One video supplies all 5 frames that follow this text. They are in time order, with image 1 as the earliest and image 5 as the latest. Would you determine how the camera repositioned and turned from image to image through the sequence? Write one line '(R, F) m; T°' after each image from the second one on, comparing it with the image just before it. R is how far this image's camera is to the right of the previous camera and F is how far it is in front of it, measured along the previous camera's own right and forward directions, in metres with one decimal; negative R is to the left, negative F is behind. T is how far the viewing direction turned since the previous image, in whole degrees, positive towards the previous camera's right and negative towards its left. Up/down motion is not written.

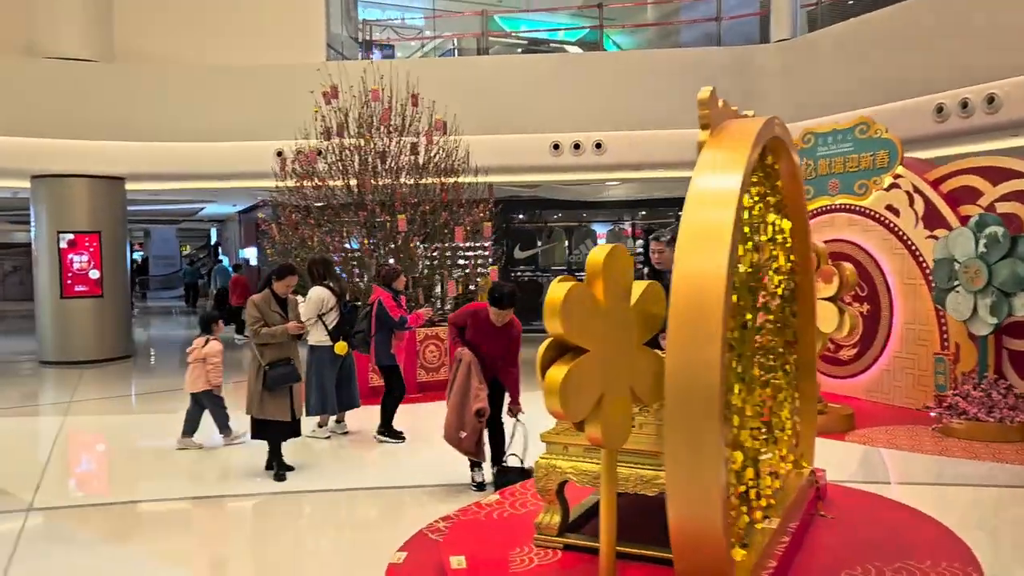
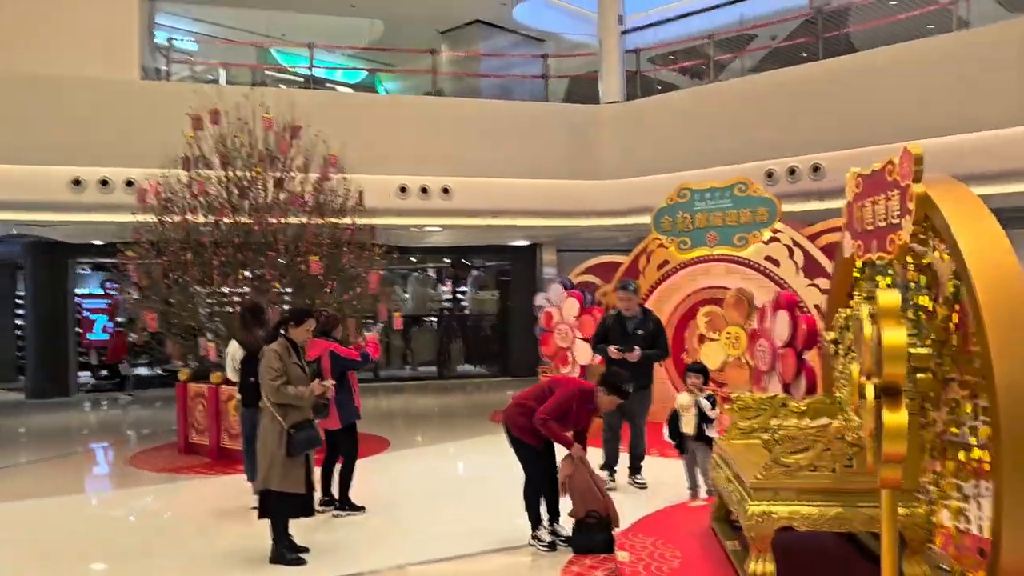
(-1.6, +0.5) m; +21°
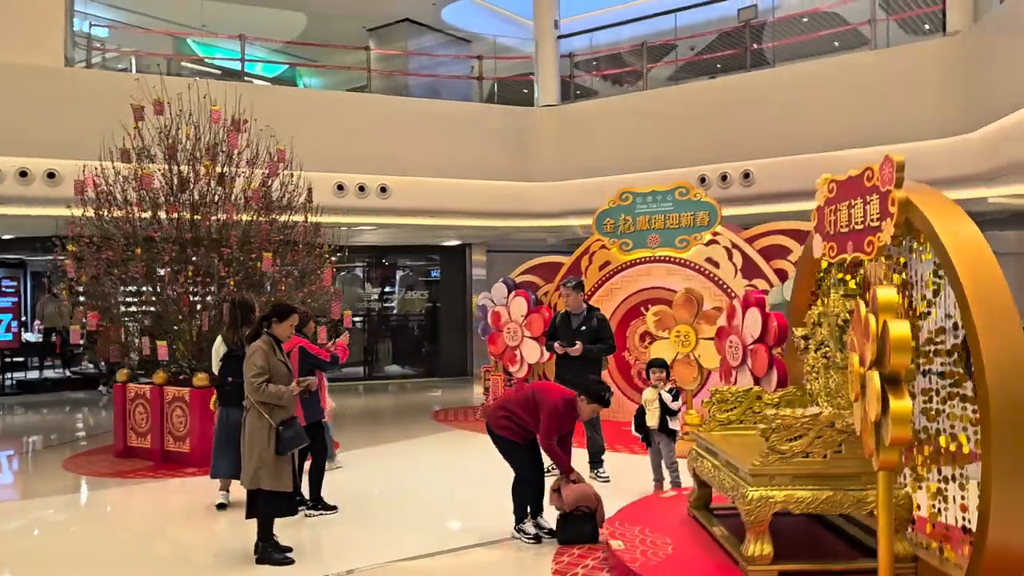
(-0.4, 0.0) m; +7°
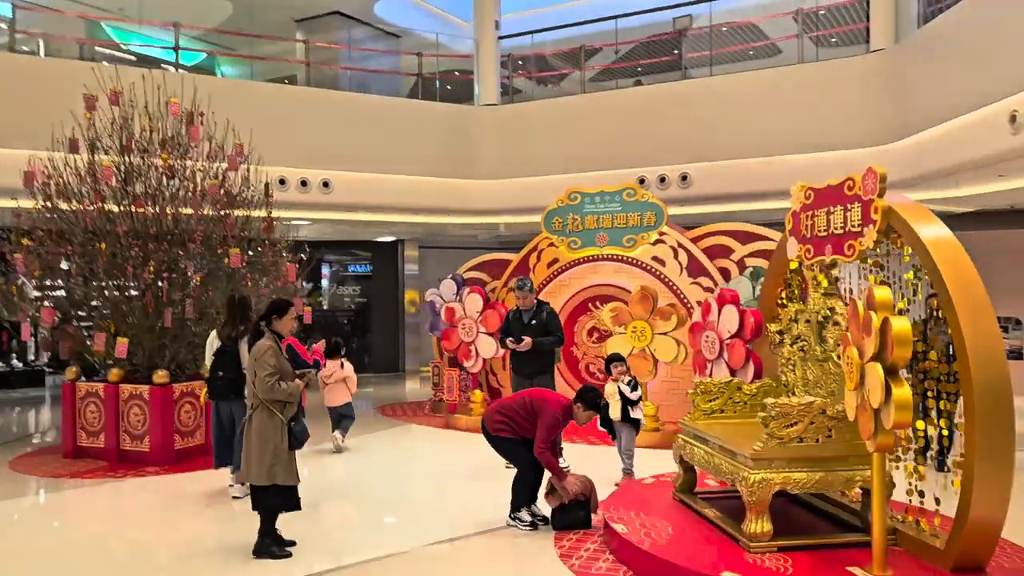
(-0.4, -0.1) m; +7°
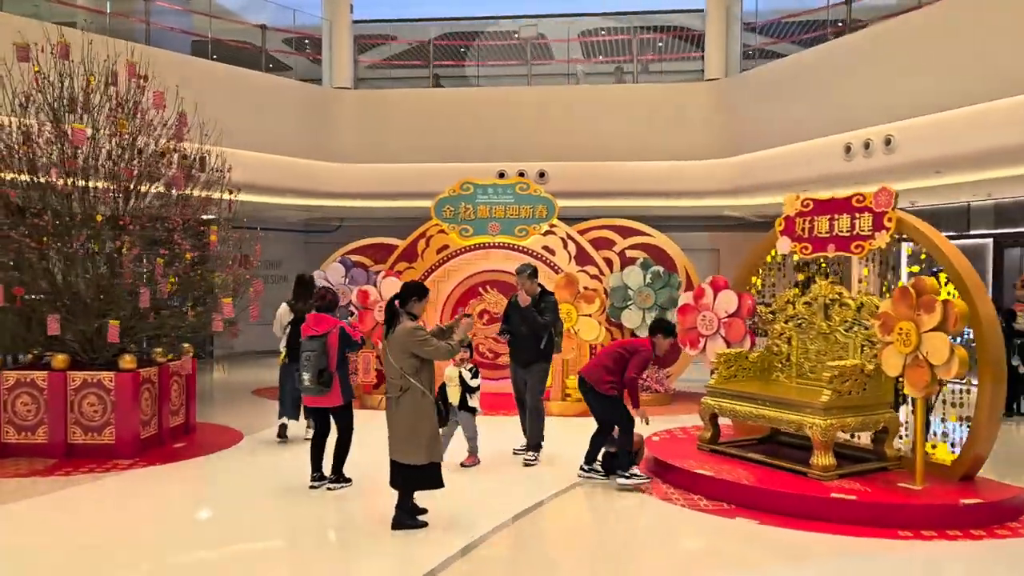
(-2.0, 0.0) m; +22°
